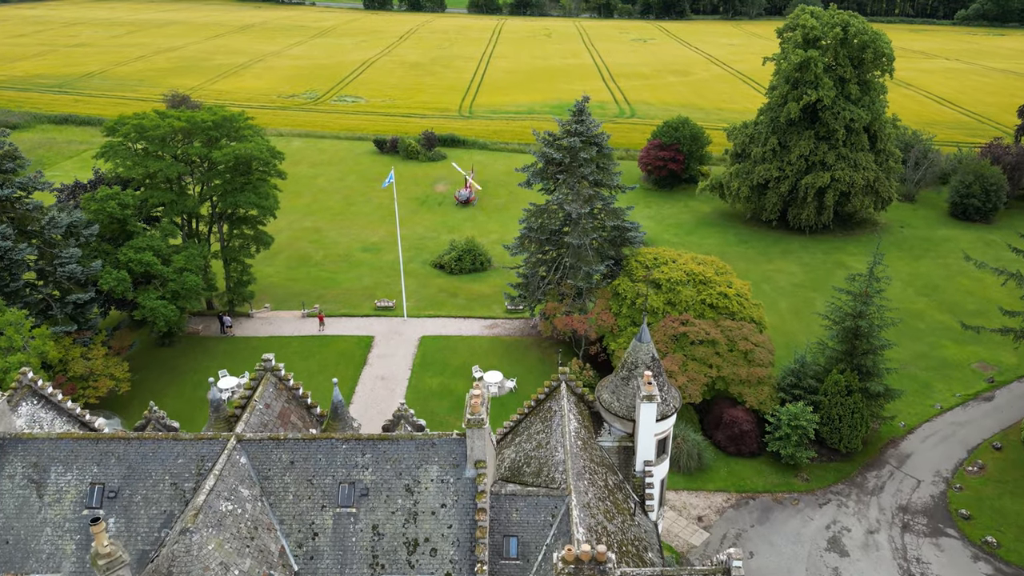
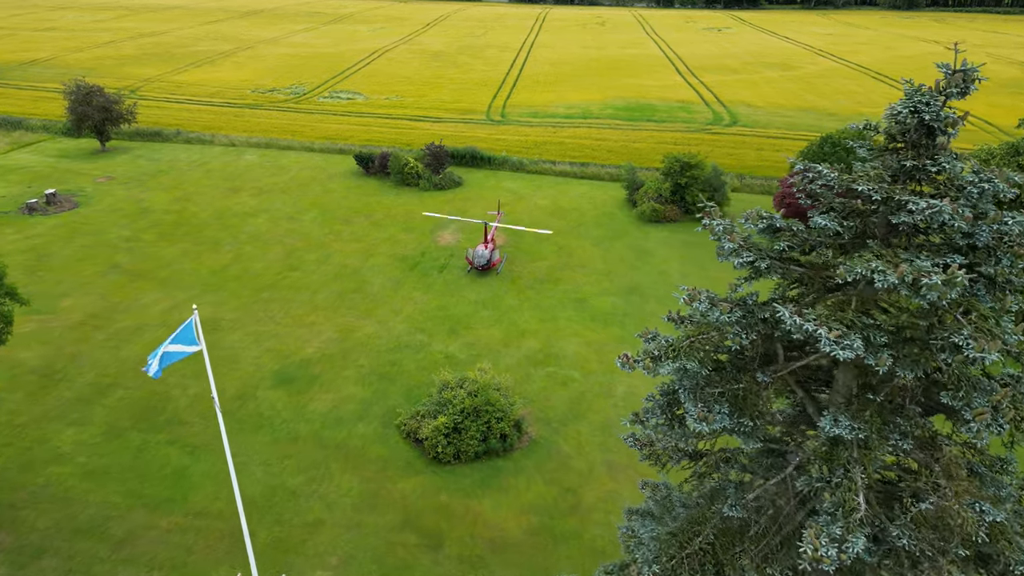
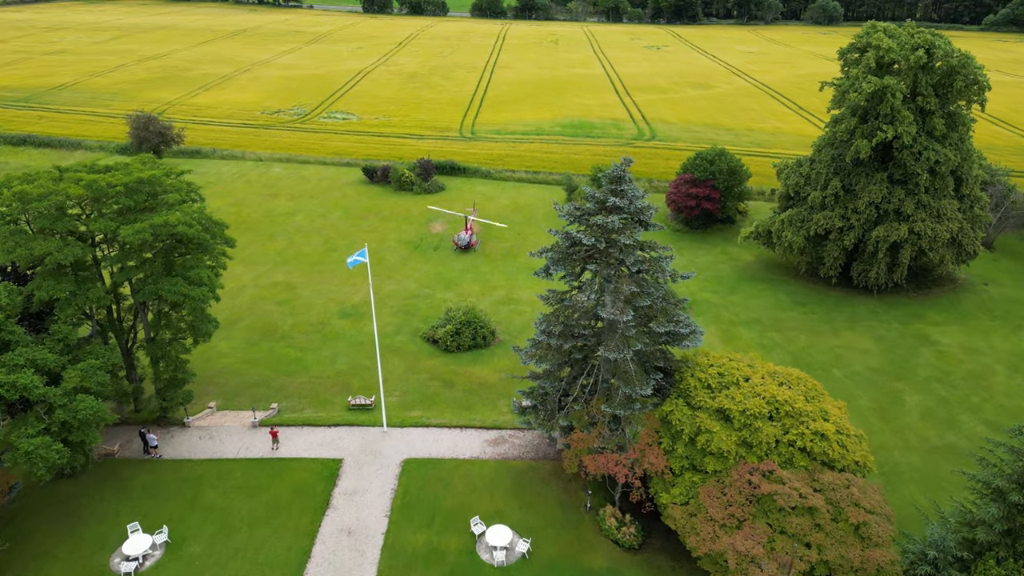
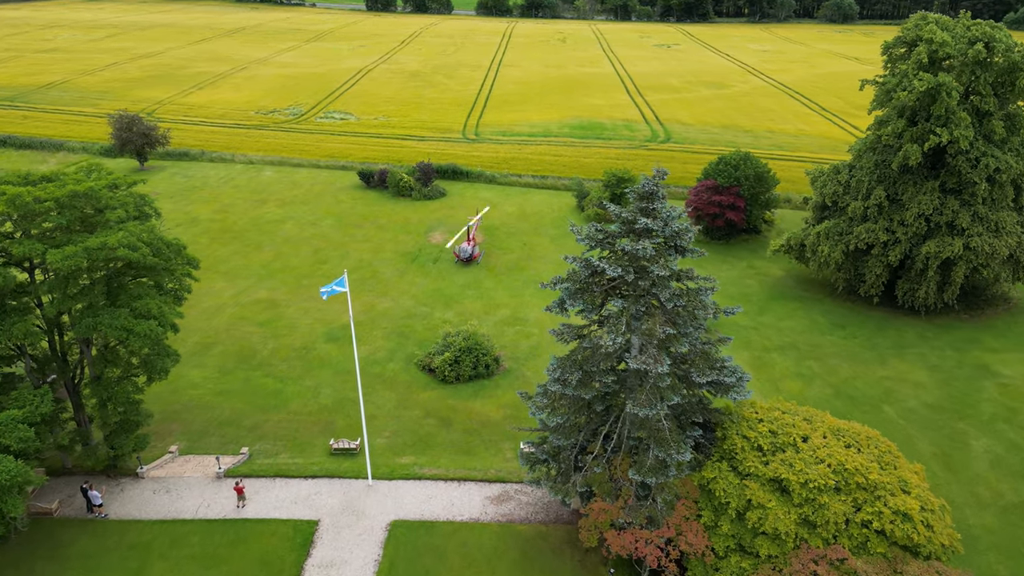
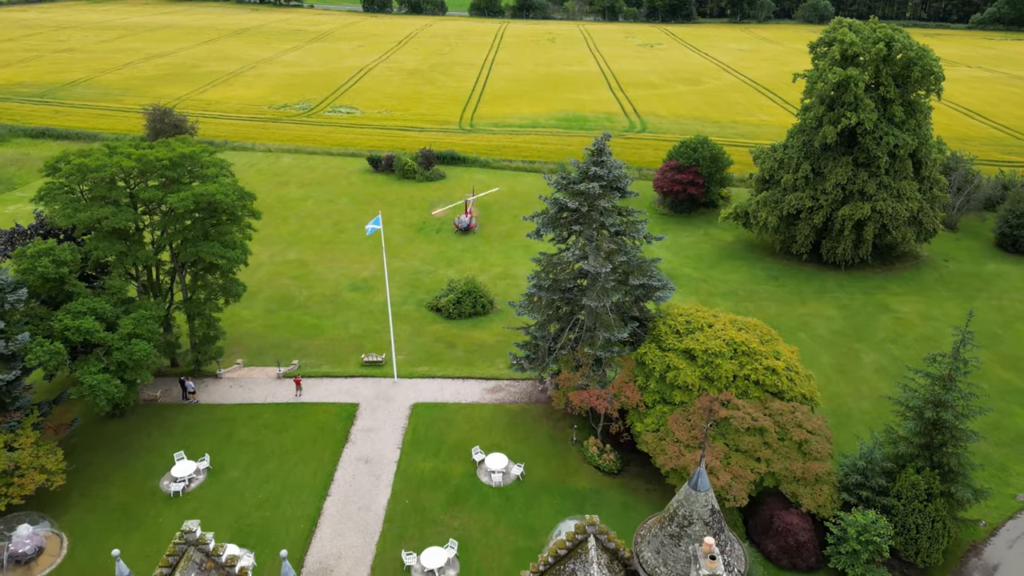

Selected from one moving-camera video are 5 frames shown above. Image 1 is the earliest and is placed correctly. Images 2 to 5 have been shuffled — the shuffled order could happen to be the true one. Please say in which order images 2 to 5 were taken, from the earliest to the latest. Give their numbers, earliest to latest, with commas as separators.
5, 3, 4, 2
